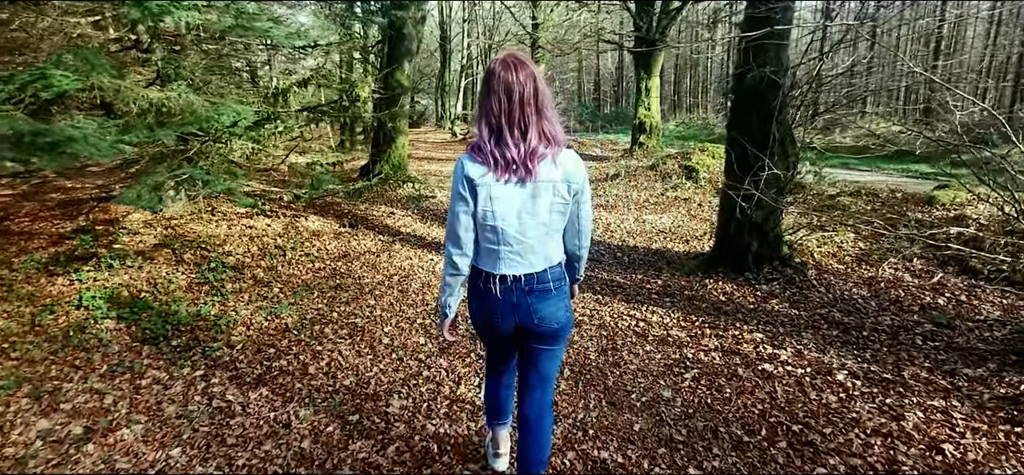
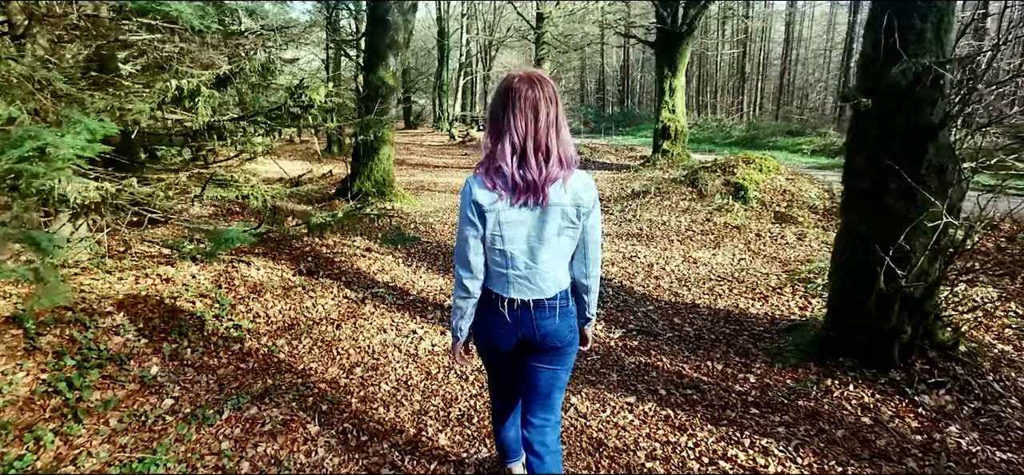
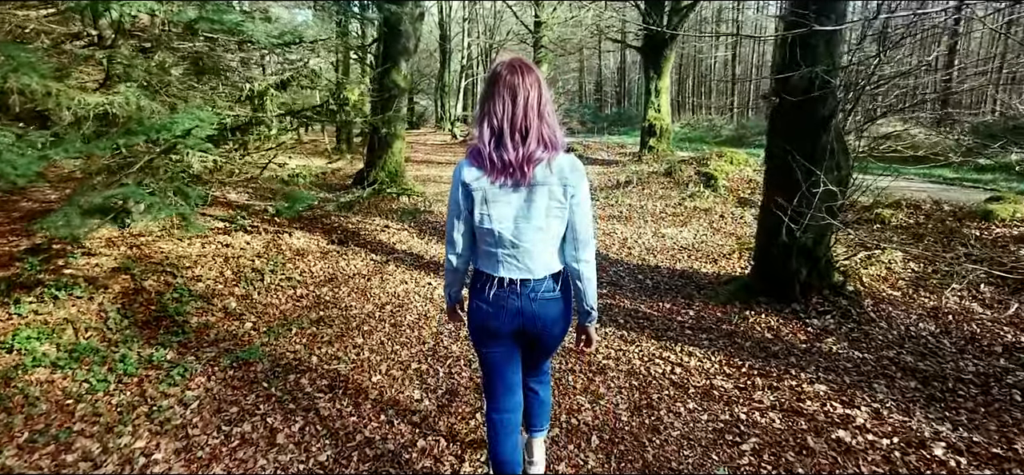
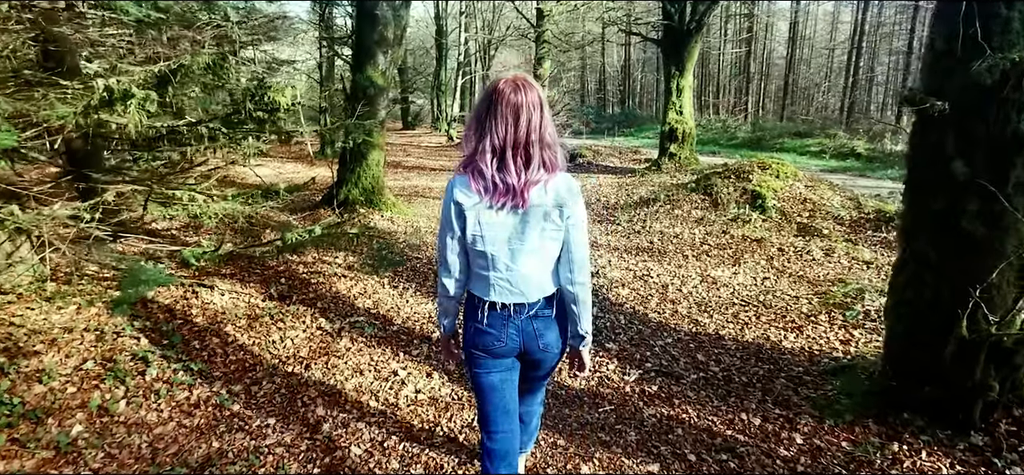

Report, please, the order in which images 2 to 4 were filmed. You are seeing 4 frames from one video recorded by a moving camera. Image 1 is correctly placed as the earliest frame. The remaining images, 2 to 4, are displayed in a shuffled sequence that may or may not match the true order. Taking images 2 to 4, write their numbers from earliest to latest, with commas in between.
3, 2, 4
